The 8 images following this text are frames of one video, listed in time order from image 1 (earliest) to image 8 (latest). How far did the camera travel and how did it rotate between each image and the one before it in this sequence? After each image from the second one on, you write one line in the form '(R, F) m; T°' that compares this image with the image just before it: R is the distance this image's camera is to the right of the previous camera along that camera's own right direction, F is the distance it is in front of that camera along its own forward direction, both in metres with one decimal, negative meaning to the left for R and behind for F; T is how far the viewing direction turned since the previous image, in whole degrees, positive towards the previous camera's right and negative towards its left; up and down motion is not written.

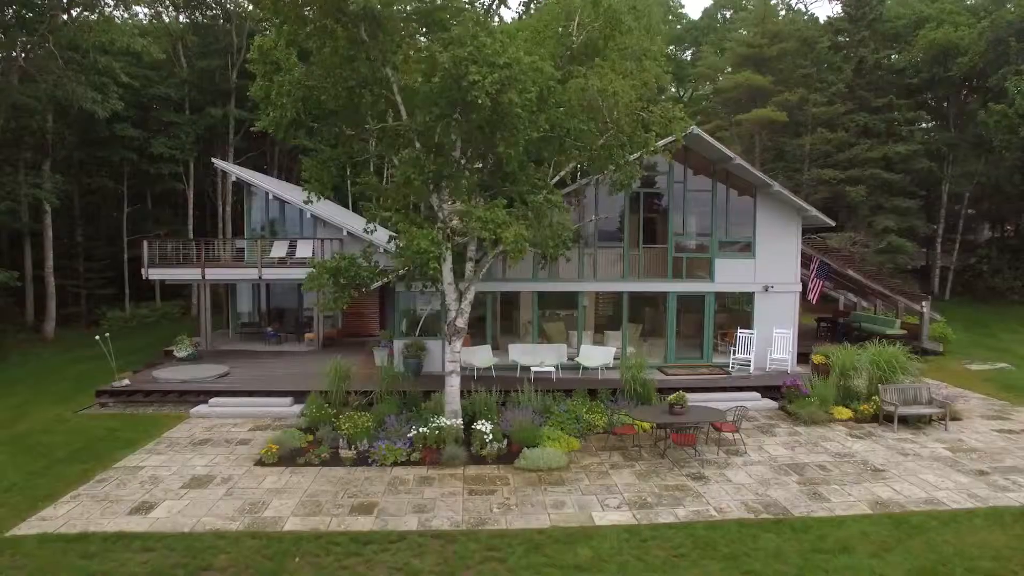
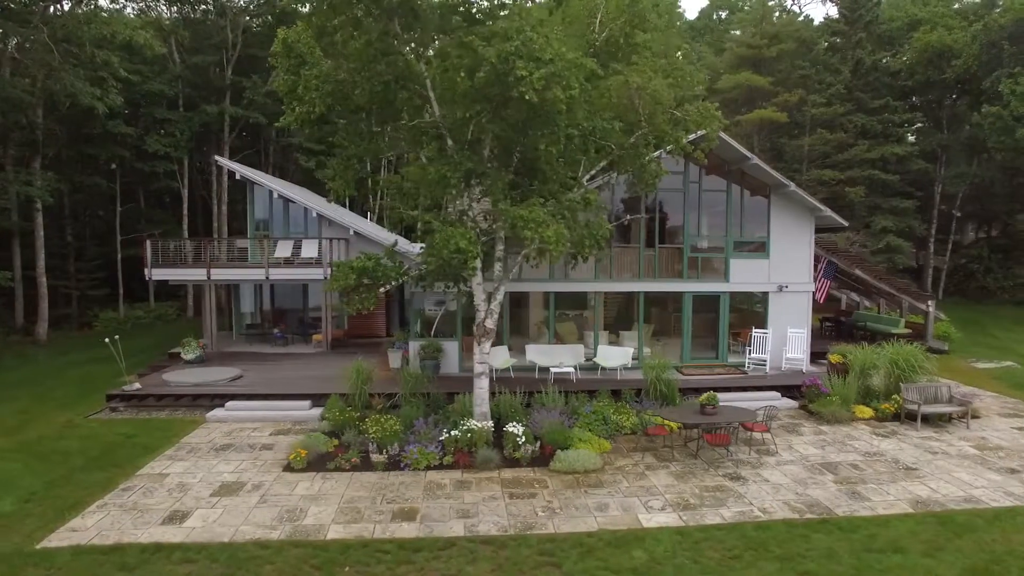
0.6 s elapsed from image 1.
(-0.9, +0.1) m; +2°
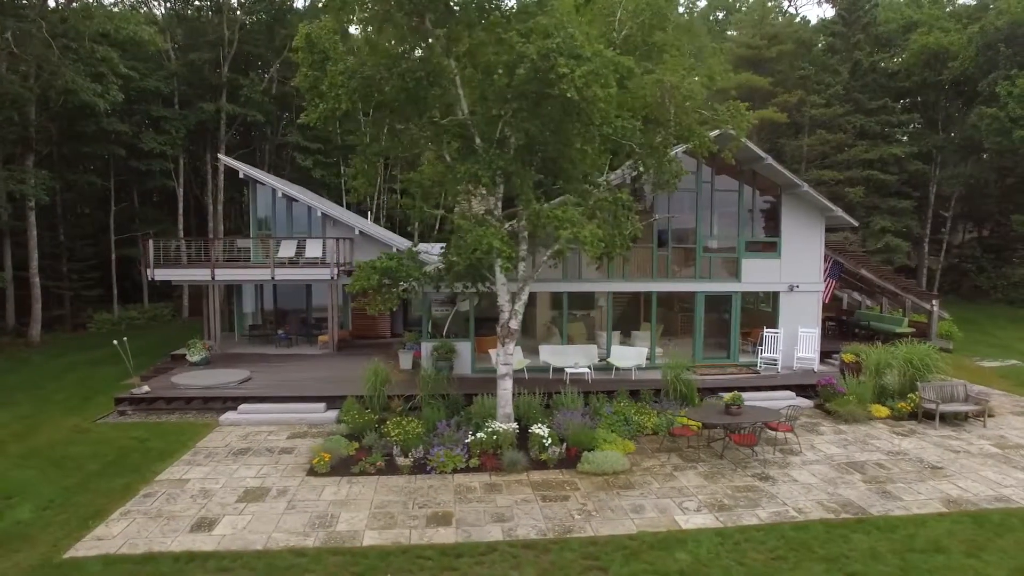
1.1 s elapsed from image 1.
(-0.7, +0.1) m; +1°
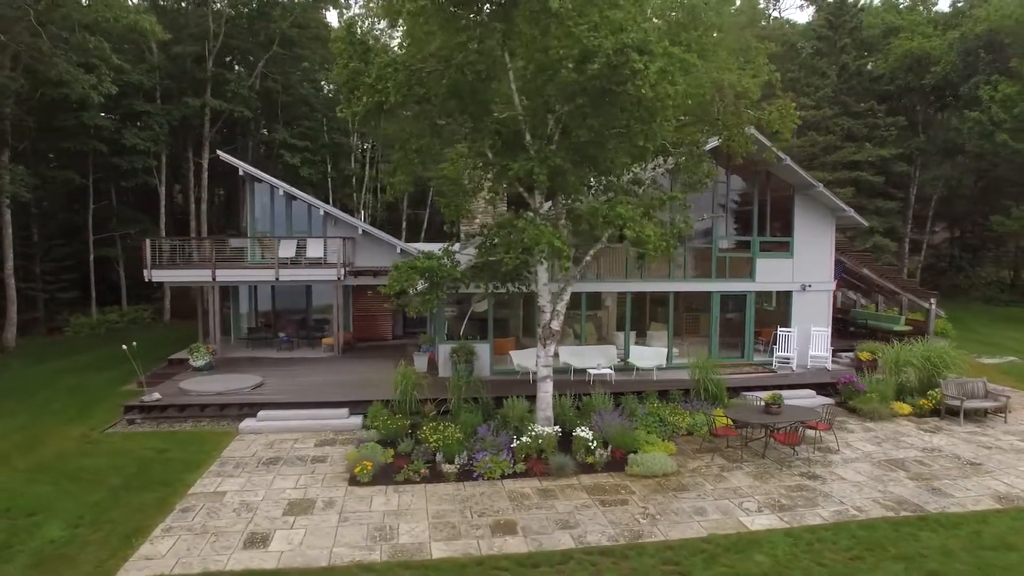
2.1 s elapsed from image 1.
(-1.4, +0.3) m; +3°
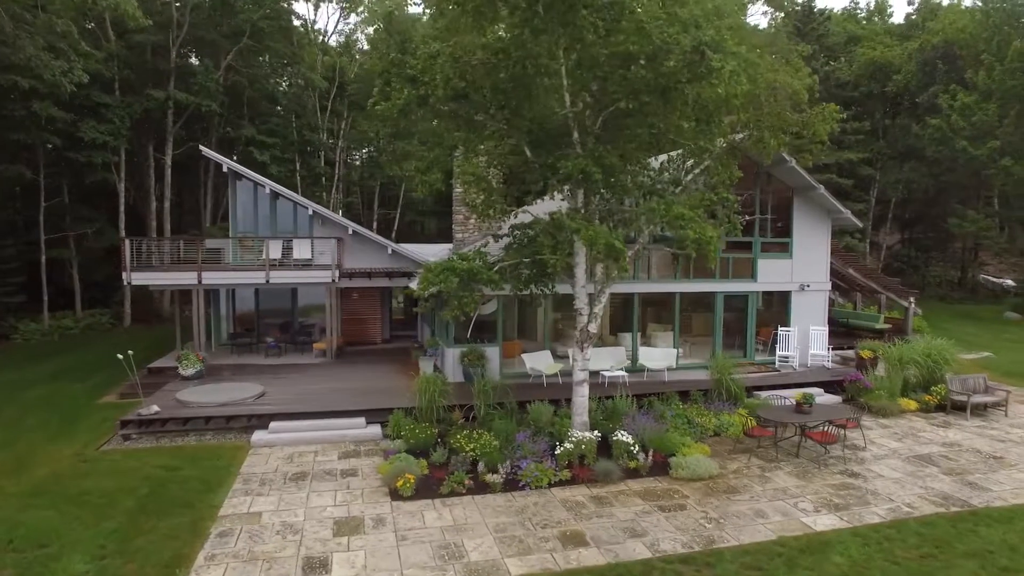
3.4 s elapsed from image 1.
(-1.6, +0.4) m; +5°
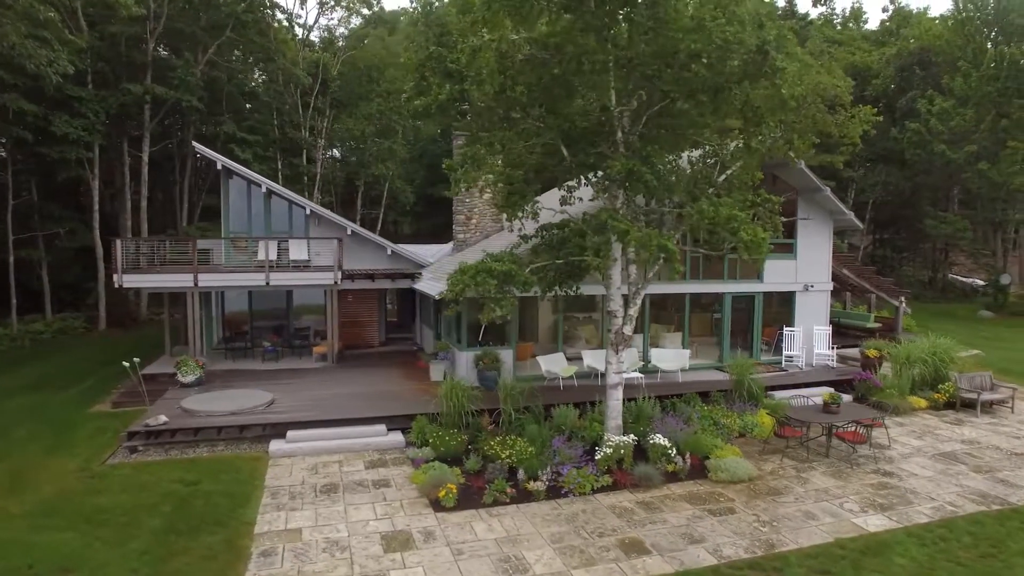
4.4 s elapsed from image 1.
(-1.2, +0.3) m; +3°
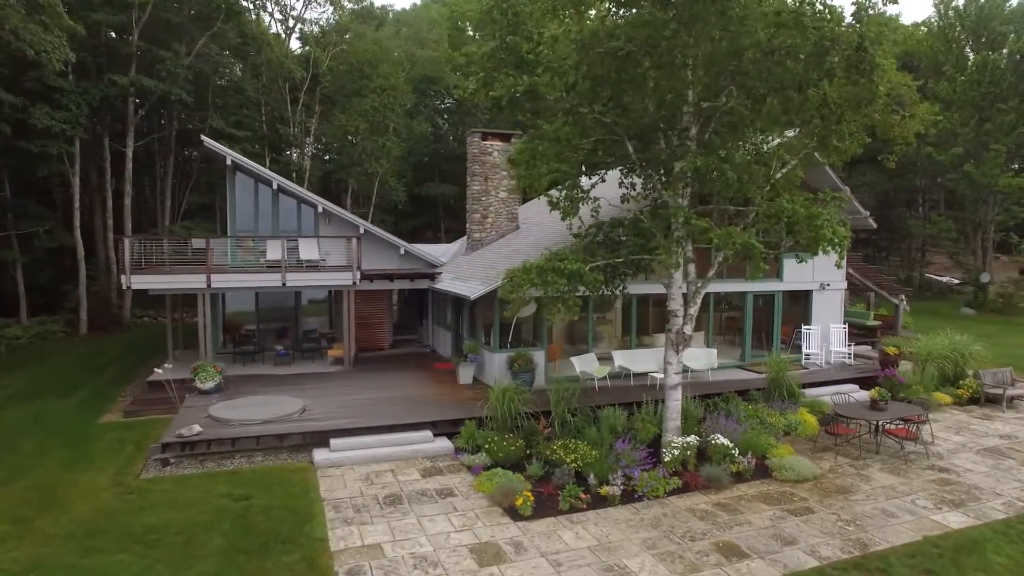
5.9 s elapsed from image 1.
(-1.6, +0.4) m; +4°
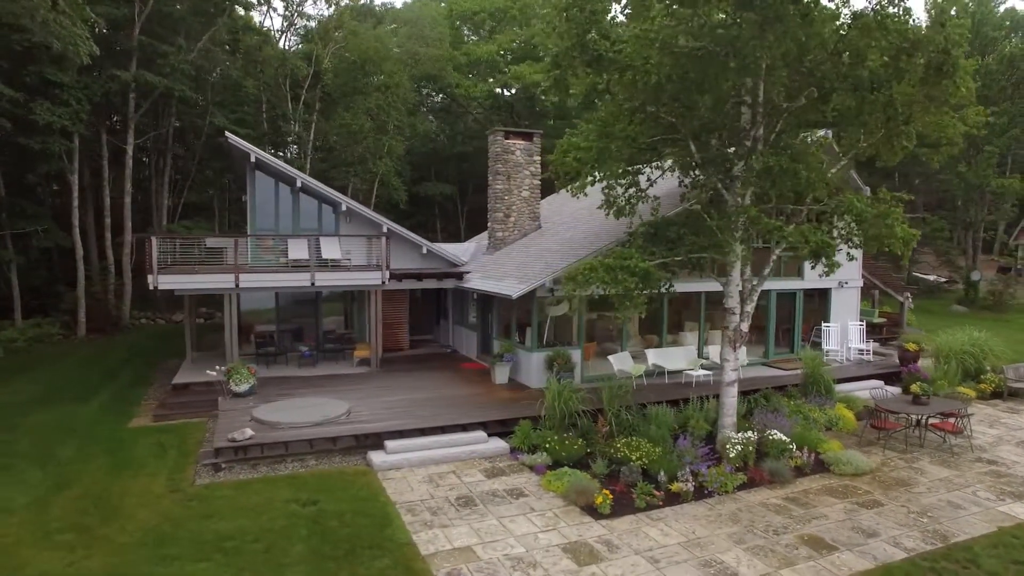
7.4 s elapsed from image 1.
(-1.5, +0.1) m; +2°
